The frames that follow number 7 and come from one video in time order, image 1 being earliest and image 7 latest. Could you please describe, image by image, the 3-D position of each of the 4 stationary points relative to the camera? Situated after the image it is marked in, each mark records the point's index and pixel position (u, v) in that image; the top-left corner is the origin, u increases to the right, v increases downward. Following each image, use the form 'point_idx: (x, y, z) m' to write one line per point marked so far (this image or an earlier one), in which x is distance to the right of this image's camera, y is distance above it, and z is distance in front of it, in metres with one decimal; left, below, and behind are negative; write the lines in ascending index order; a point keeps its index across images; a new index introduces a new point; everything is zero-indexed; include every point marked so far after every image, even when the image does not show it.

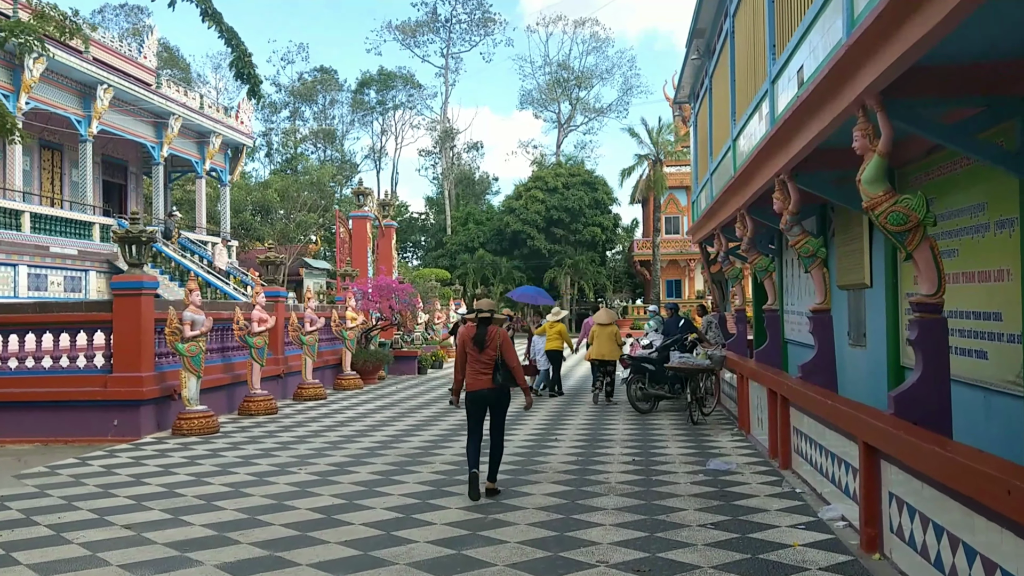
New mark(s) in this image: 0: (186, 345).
0: (-3.3, -0.6, +8.4) m
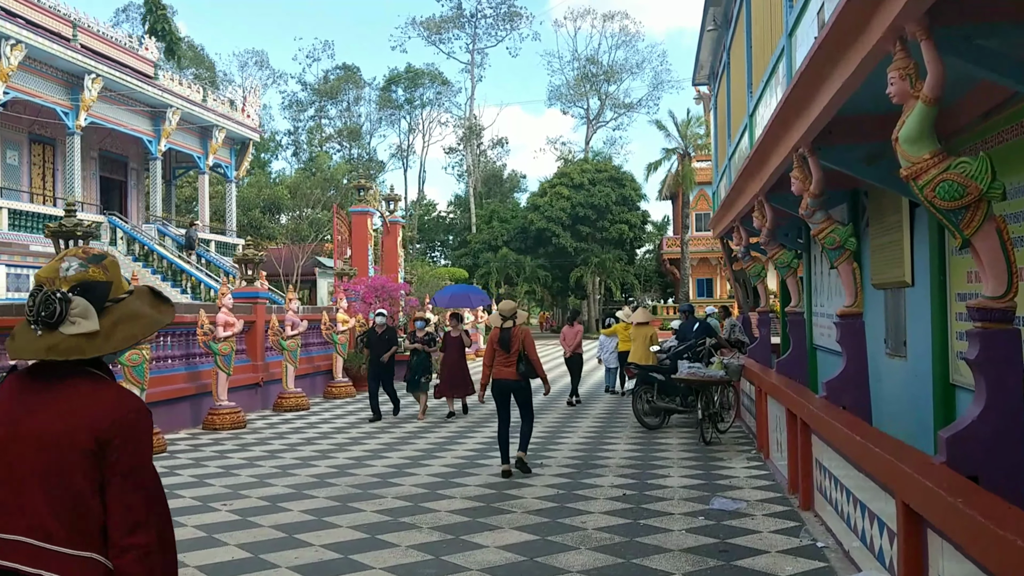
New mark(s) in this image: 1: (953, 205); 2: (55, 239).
0: (-3.5, -0.6, +7.5) m
1: (+1.6, +0.3, +3.0) m
2: (-4.2, +0.5, +7.6) m
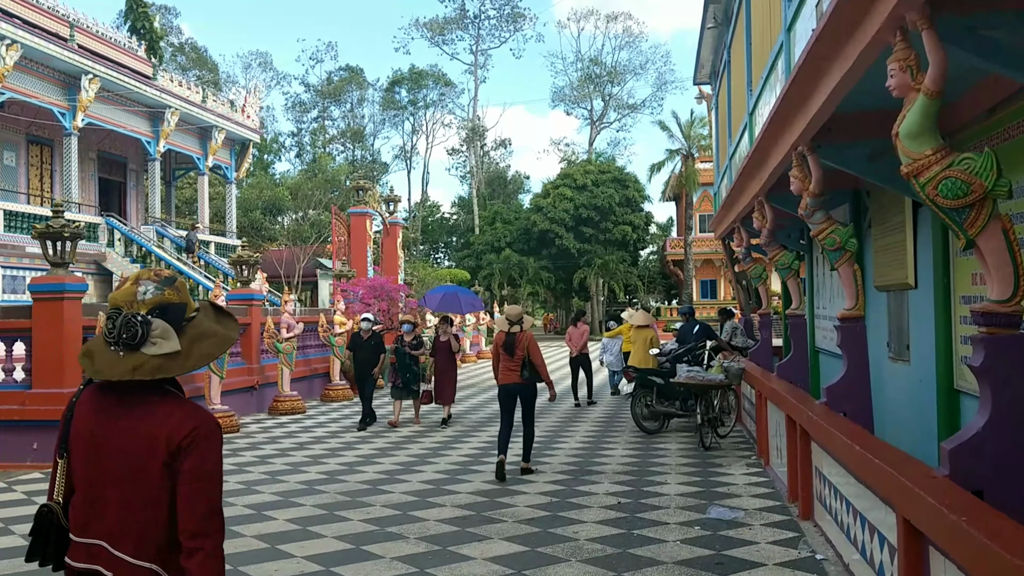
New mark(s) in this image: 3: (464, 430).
0: (-3.5, -0.6, +7.3) m
1: (+1.5, +0.3, +2.8) m
2: (-4.2, +0.4, +7.4) m
3: (-0.6, -1.7, +9.9) m
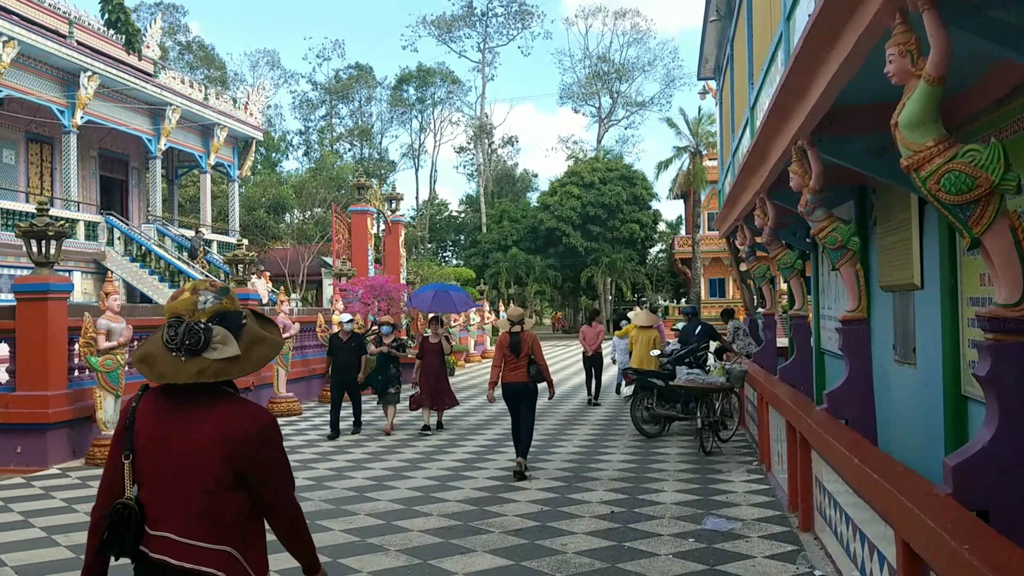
0: (-3.6, -0.6, +7.2) m
1: (+1.4, +0.3, +2.6) m
2: (-4.3, +0.4, +7.3) m
3: (-0.6, -1.7, +9.7) m
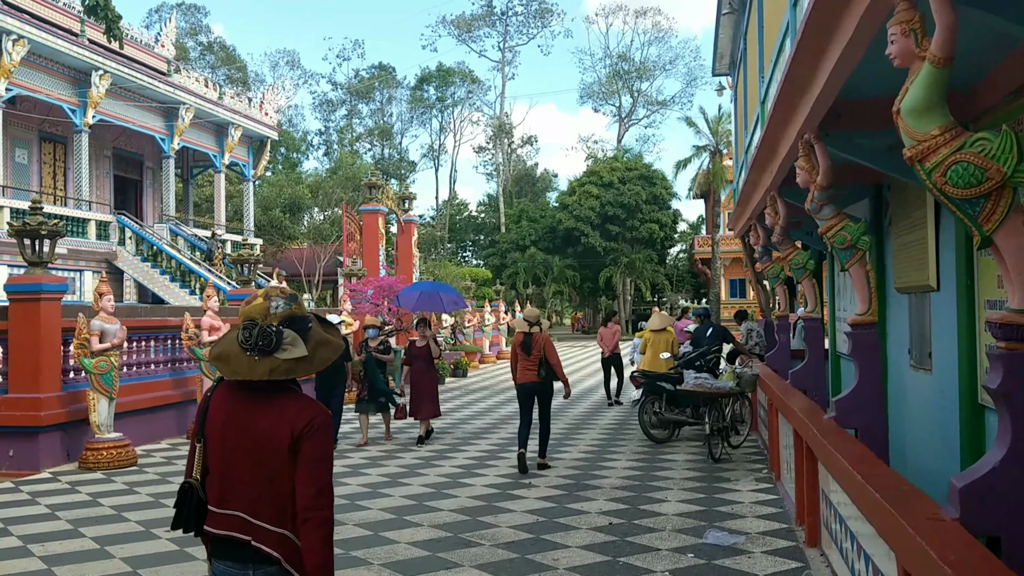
0: (-3.6, -0.6, +7.0) m
1: (+1.3, +0.3, +2.3) m
2: (-4.3, +0.4, +7.2) m
3: (-0.5, -1.7, +9.5) m
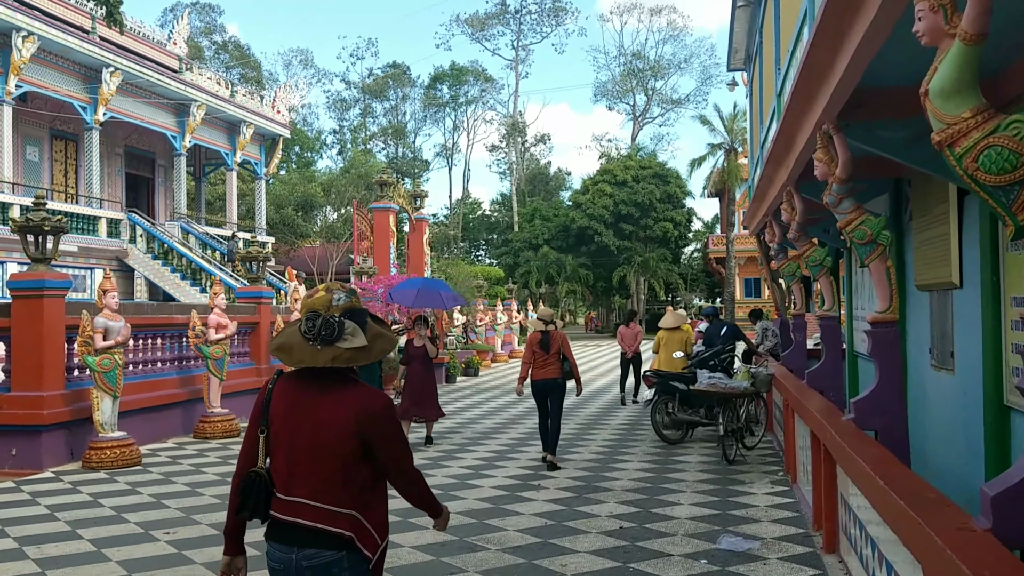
0: (-3.5, -0.6, +7.0) m
1: (+1.3, +0.3, +2.2) m
2: (-4.2, +0.5, +7.1) m
3: (-0.4, -1.7, +9.4) m
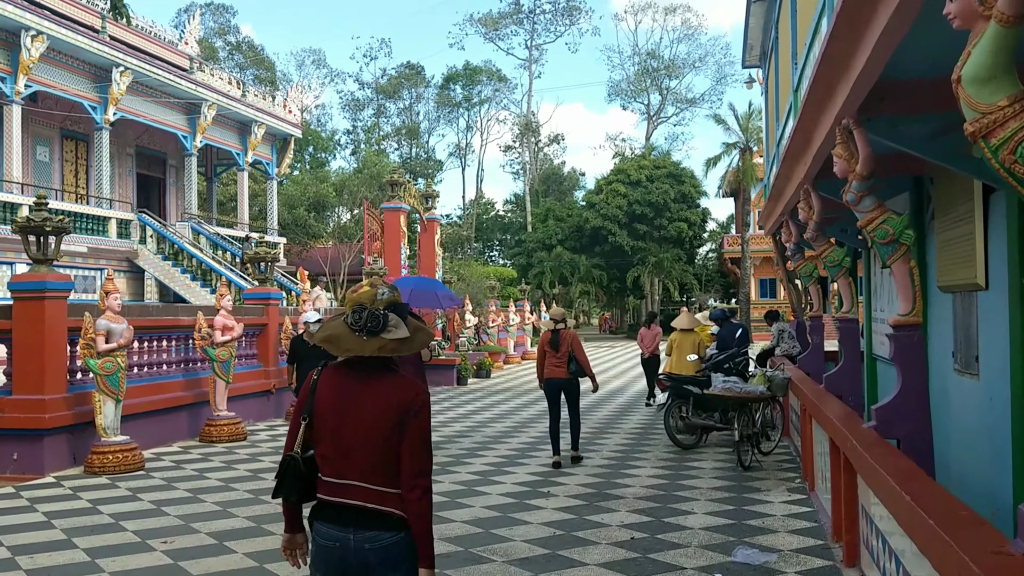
0: (-3.4, -0.6, +6.9) m
1: (+1.3, +0.3, +2.0) m
2: (-4.1, +0.4, +7.0) m
3: (-0.3, -1.7, +9.2) m
